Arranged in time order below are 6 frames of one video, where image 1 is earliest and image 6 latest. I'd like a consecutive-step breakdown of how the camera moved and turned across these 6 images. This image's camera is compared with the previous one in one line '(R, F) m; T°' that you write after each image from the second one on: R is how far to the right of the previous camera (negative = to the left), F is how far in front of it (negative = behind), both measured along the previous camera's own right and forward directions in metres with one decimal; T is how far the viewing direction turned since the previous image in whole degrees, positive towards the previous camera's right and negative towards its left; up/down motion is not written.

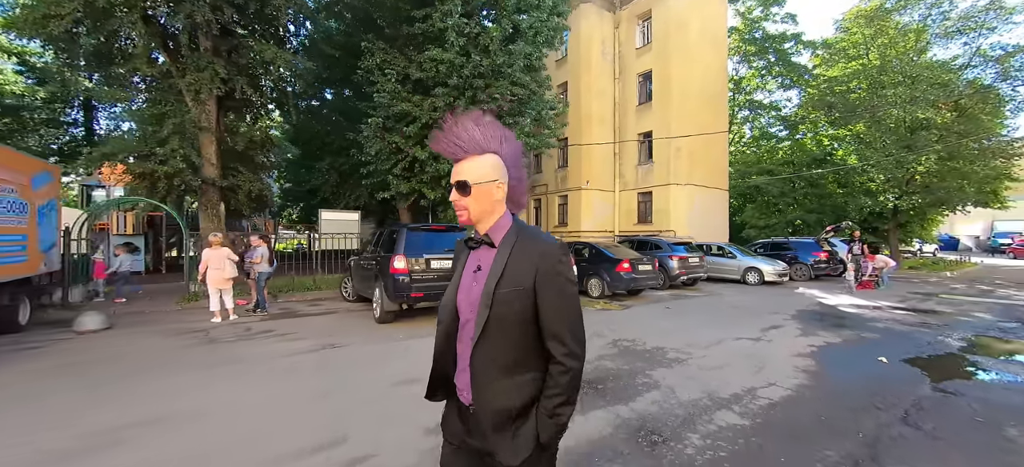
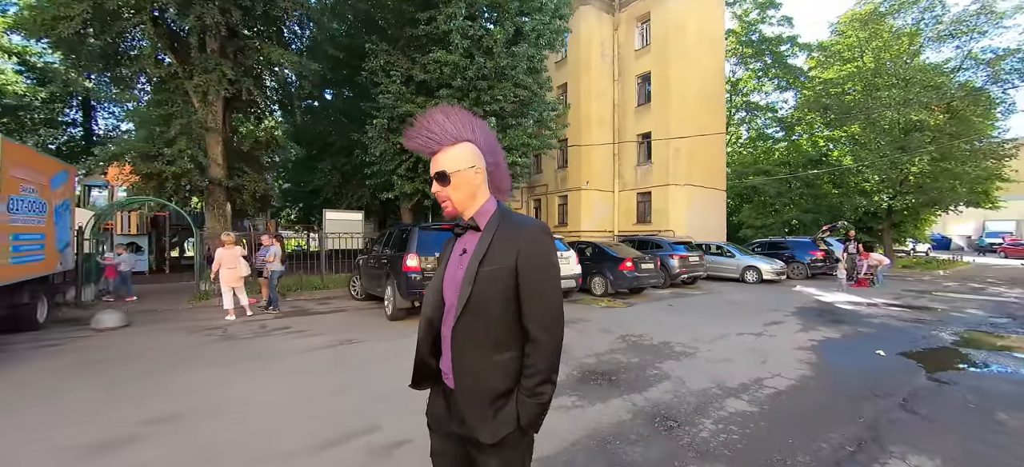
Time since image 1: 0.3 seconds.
(-0.2, -0.2) m; +1°
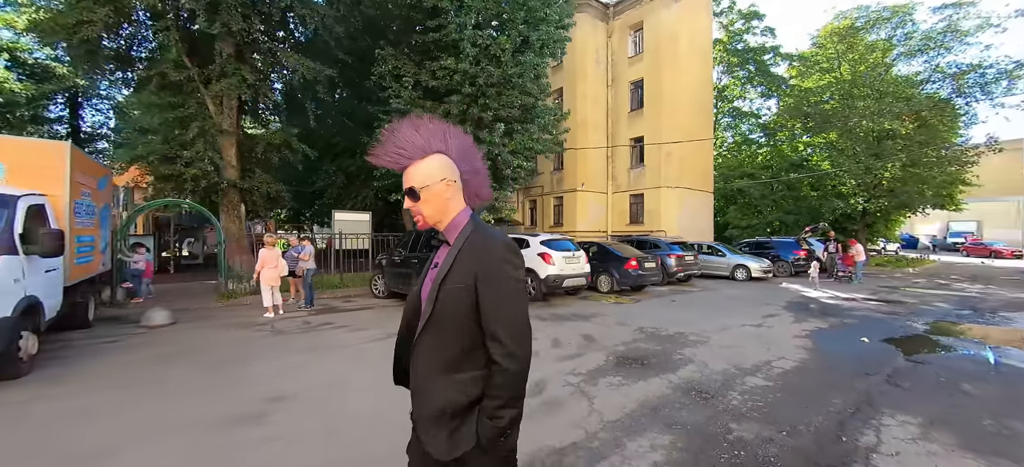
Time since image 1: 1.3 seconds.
(-0.7, -0.6) m; +2°
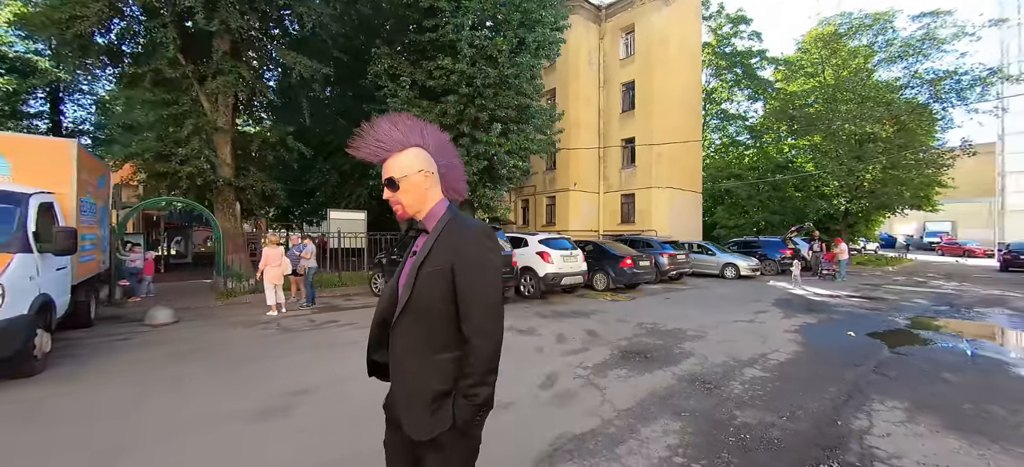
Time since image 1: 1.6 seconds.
(-0.3, -0.2) m; +2°
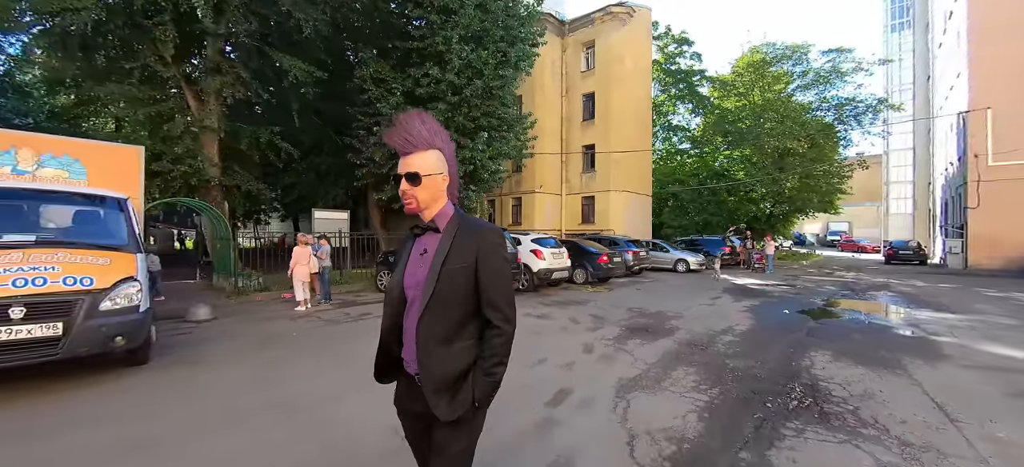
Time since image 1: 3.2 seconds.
(-1.3, -1.0) m; +8°
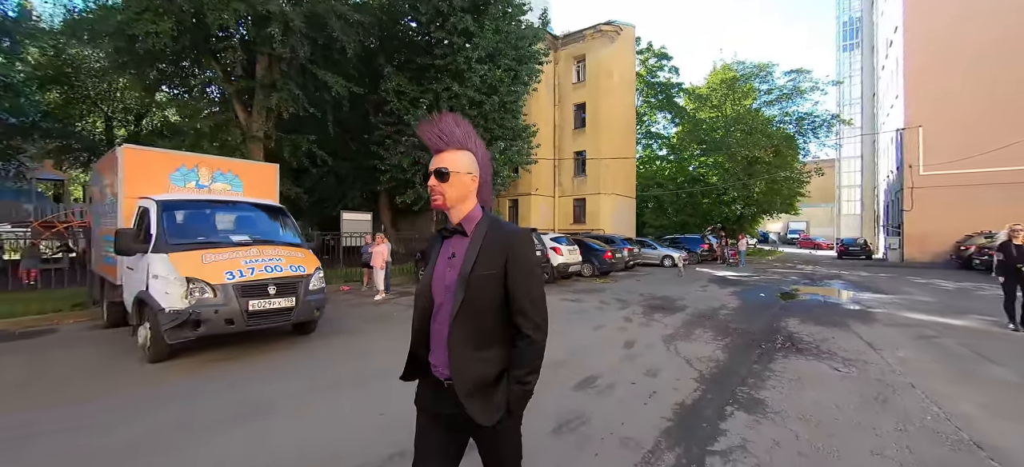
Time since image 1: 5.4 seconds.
(-1.5, -1.6) m; +4°
